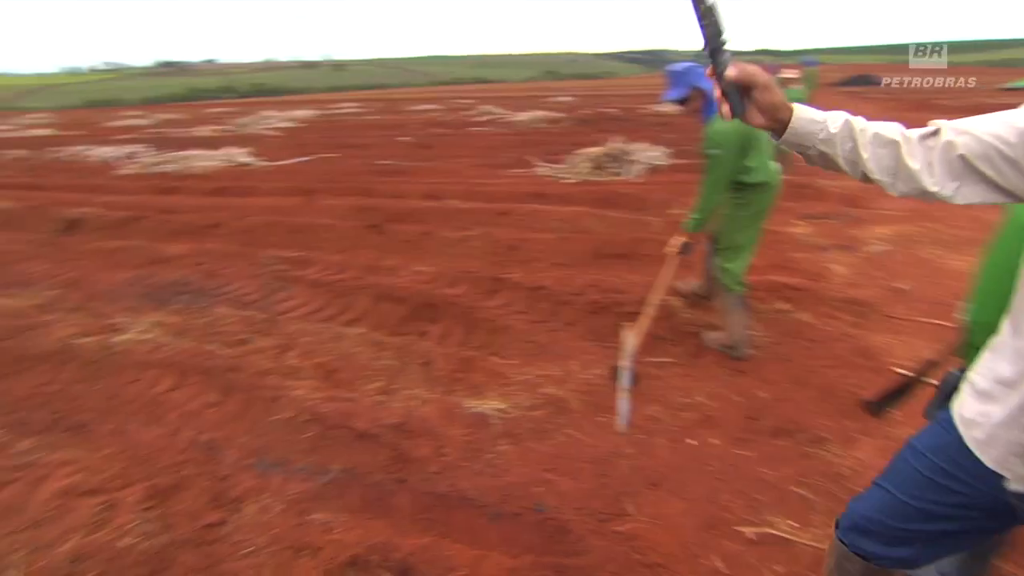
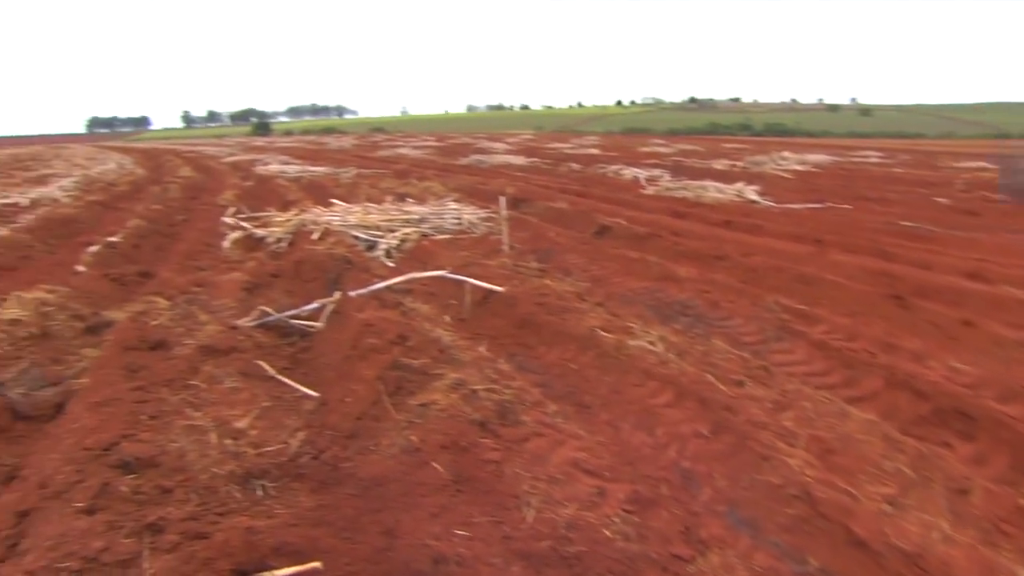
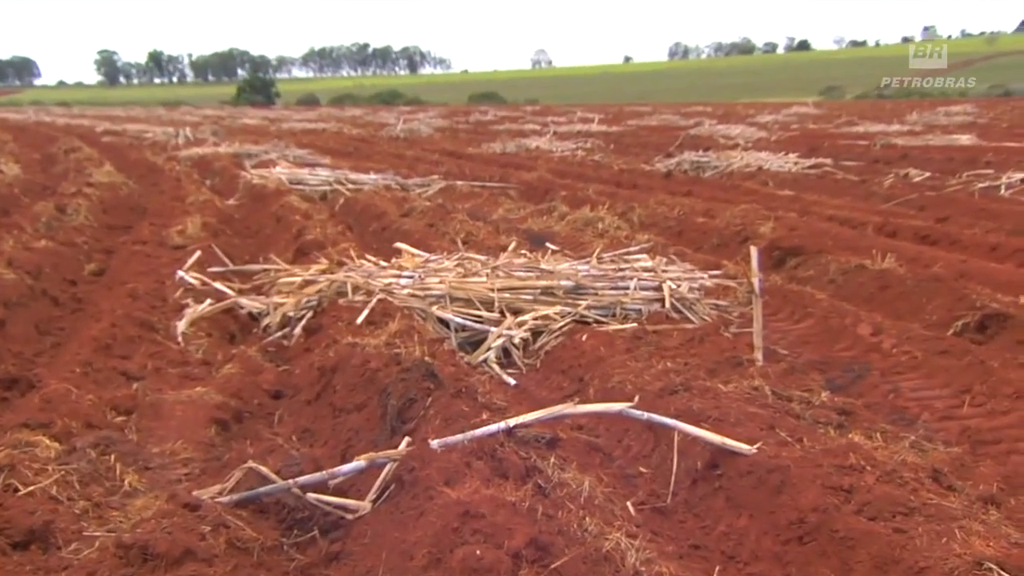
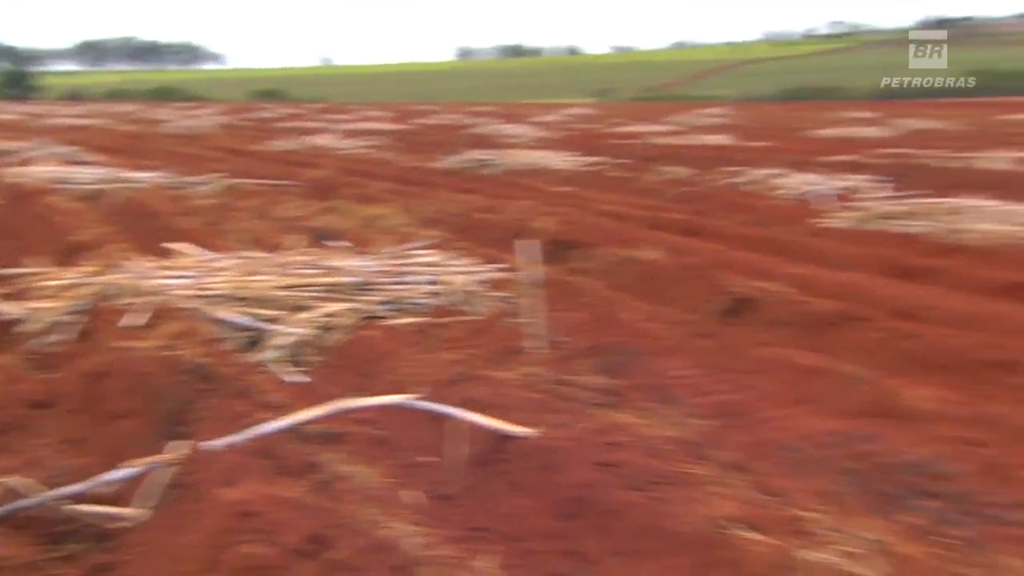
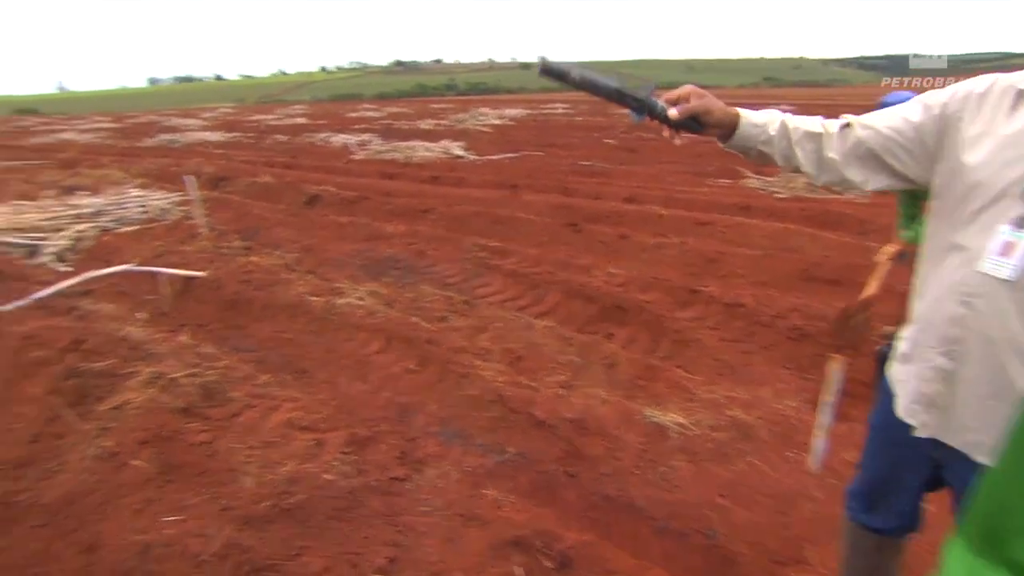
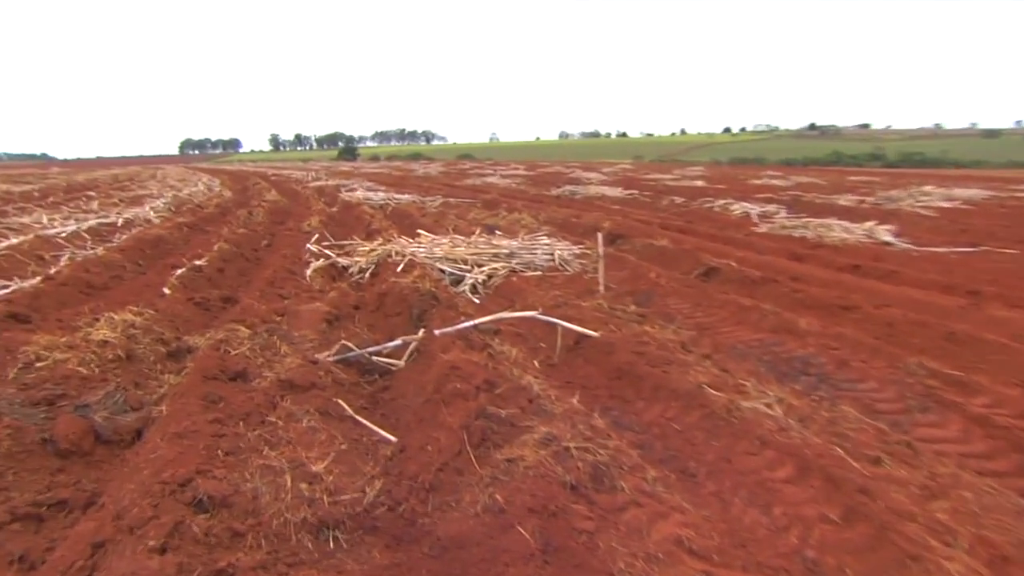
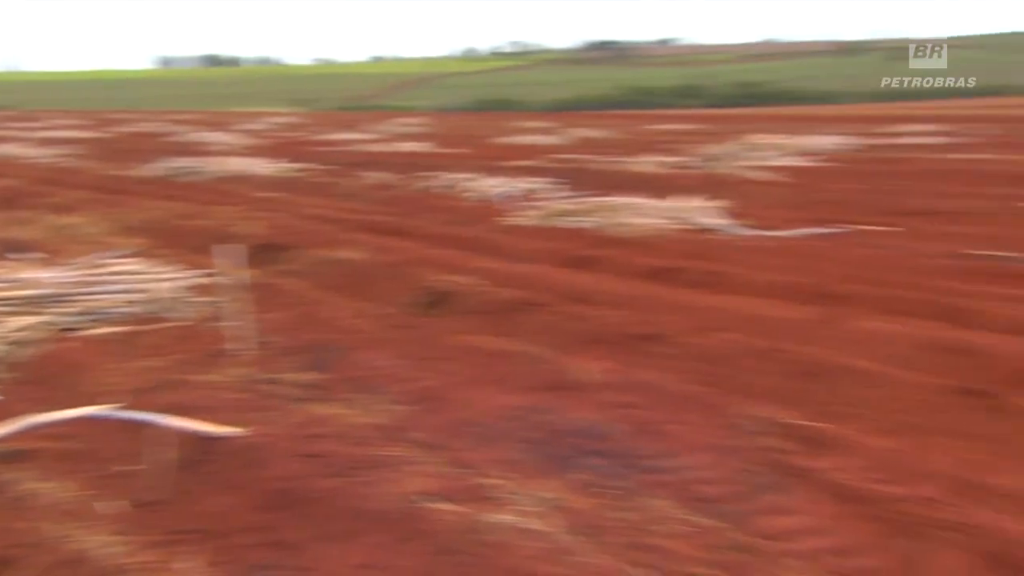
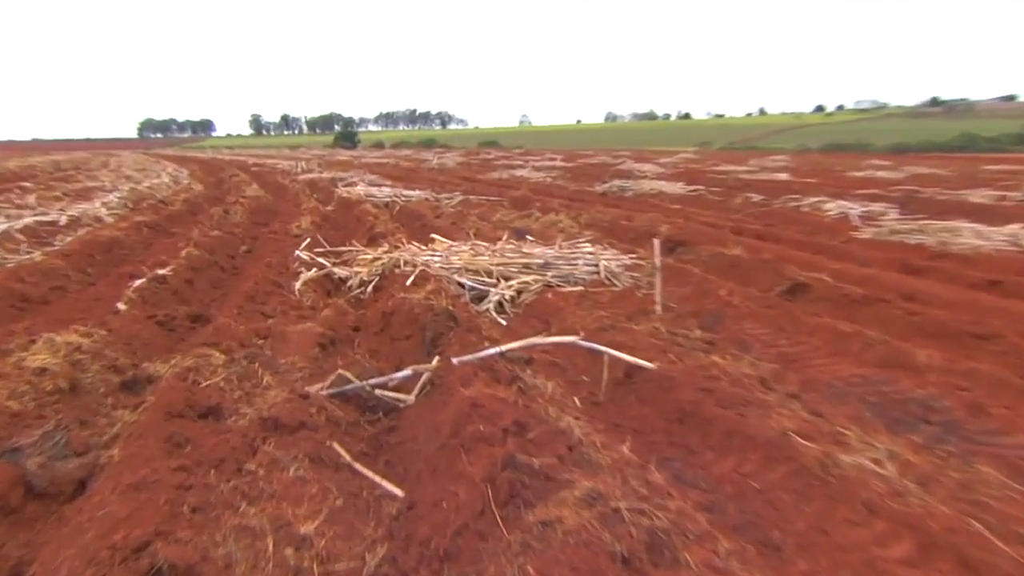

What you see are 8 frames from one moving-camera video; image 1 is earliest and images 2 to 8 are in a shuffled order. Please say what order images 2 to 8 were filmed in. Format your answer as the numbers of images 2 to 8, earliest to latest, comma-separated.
5, 2, 6, 8, 3, 4, 7
